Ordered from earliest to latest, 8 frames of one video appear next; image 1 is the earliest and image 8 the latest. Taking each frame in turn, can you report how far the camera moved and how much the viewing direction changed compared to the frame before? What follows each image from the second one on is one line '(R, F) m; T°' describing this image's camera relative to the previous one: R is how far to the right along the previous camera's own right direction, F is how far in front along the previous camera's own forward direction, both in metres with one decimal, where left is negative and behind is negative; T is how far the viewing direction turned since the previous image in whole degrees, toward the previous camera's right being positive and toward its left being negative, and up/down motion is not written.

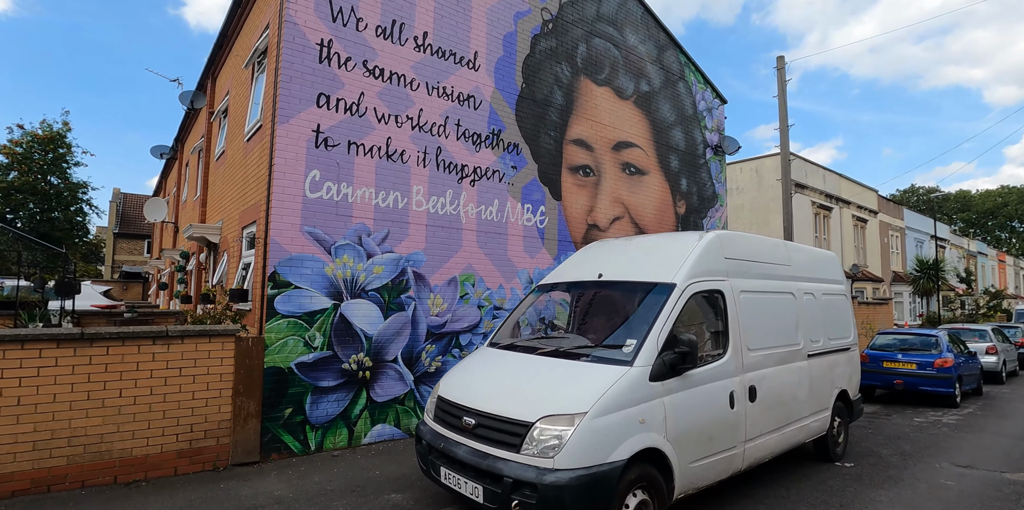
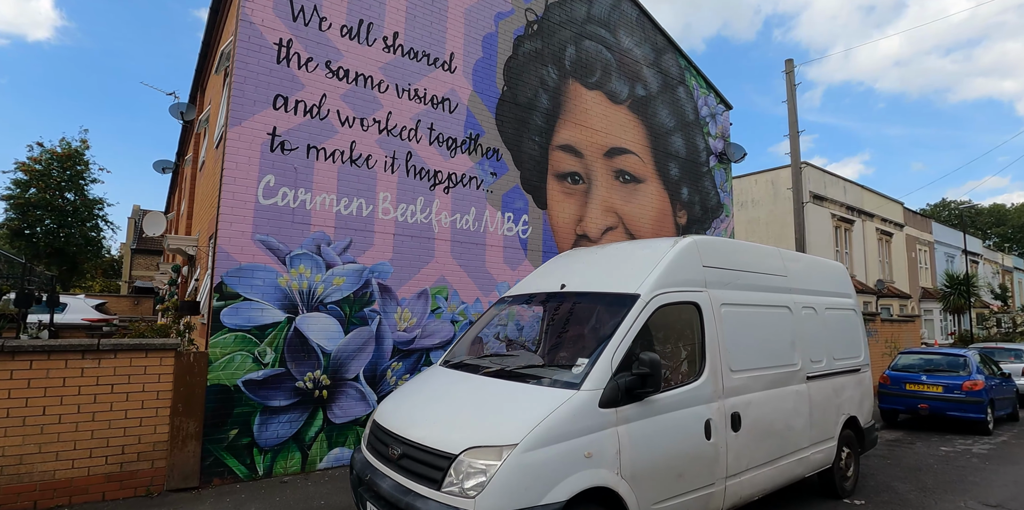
(+0.6, +0.5) m; -3°
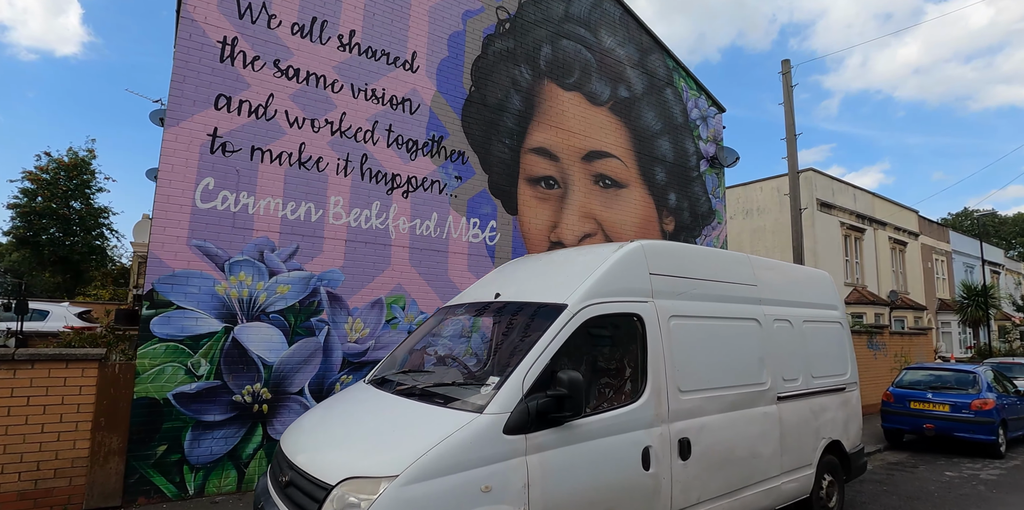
(+0.7, +0.4) m; -2°
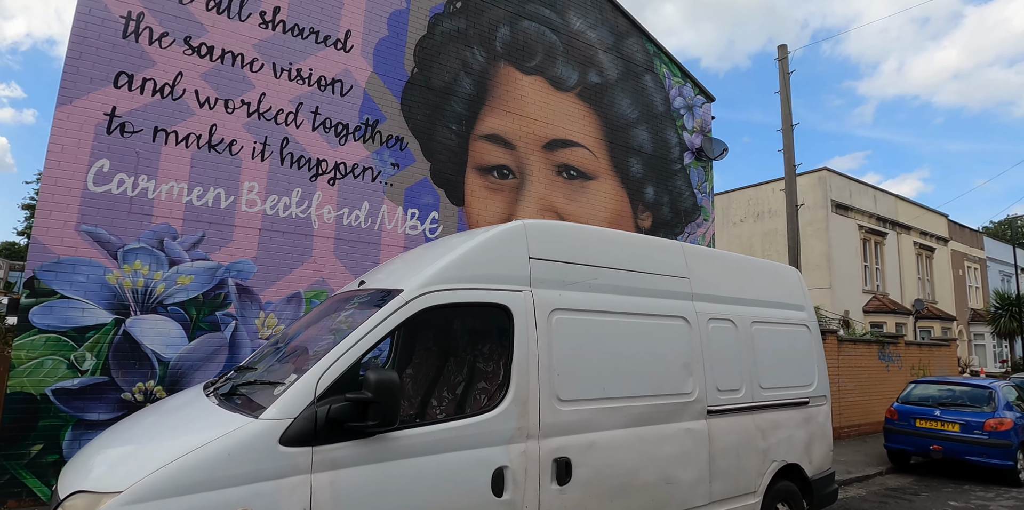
(+1.2, +0.6) m; -4°
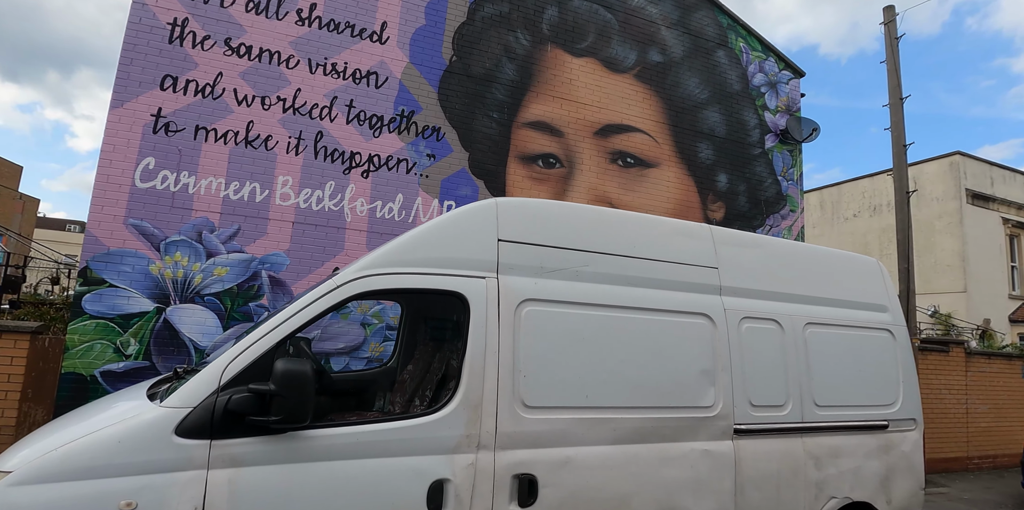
(+0.8, +0.5) m; -11°
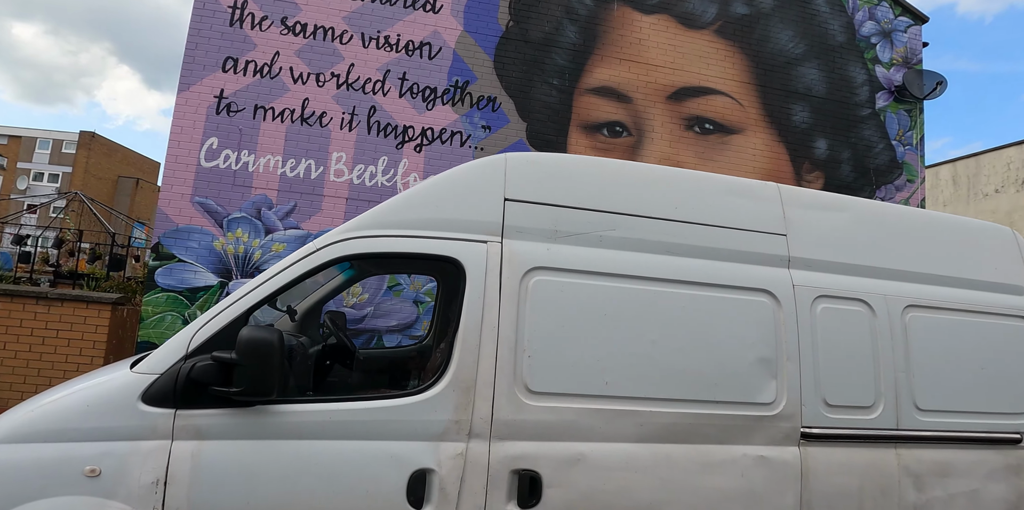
(+0.4, +0.5) m; -10°
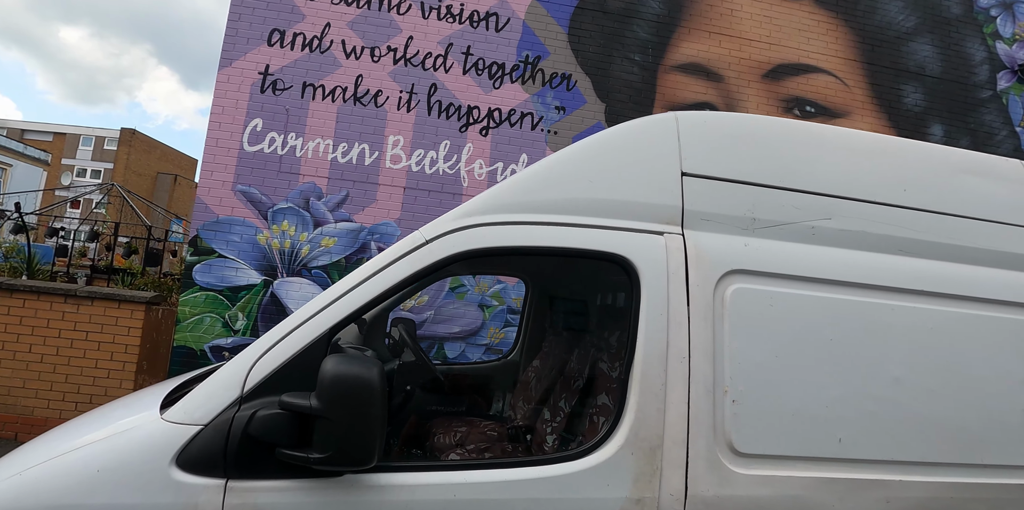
(-0.5, +0.8) m; -3°
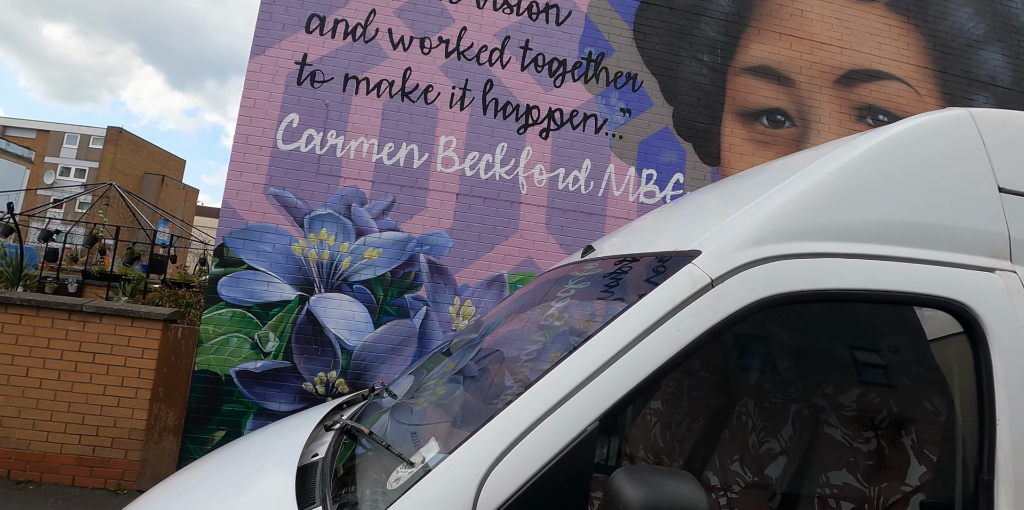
(-0.7, +0.6) m; +1°
